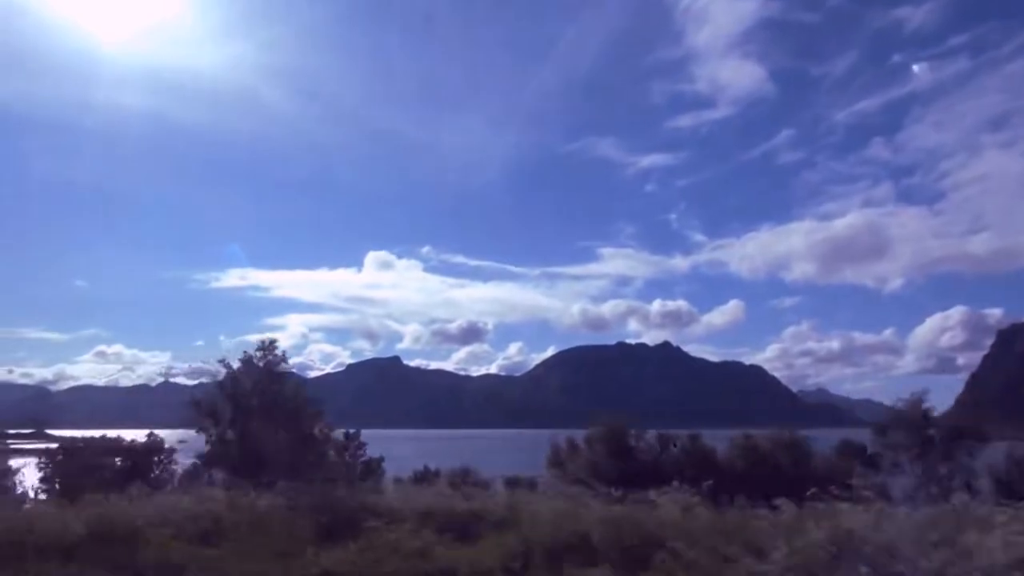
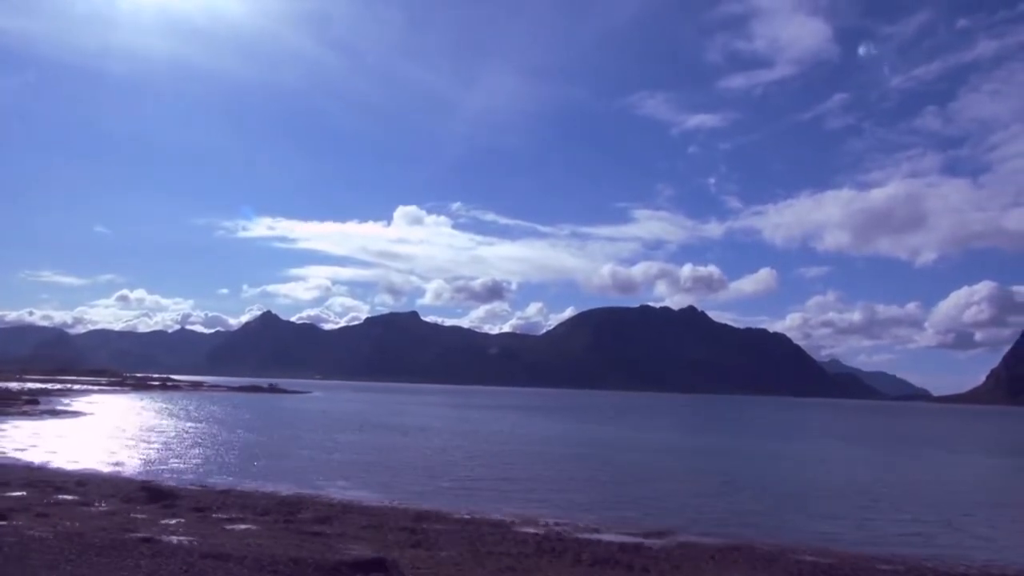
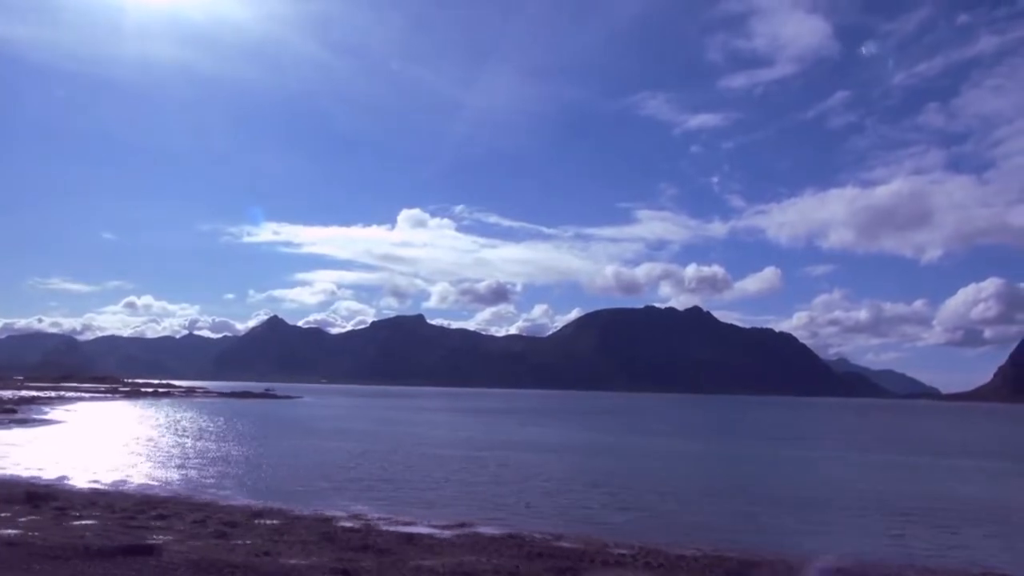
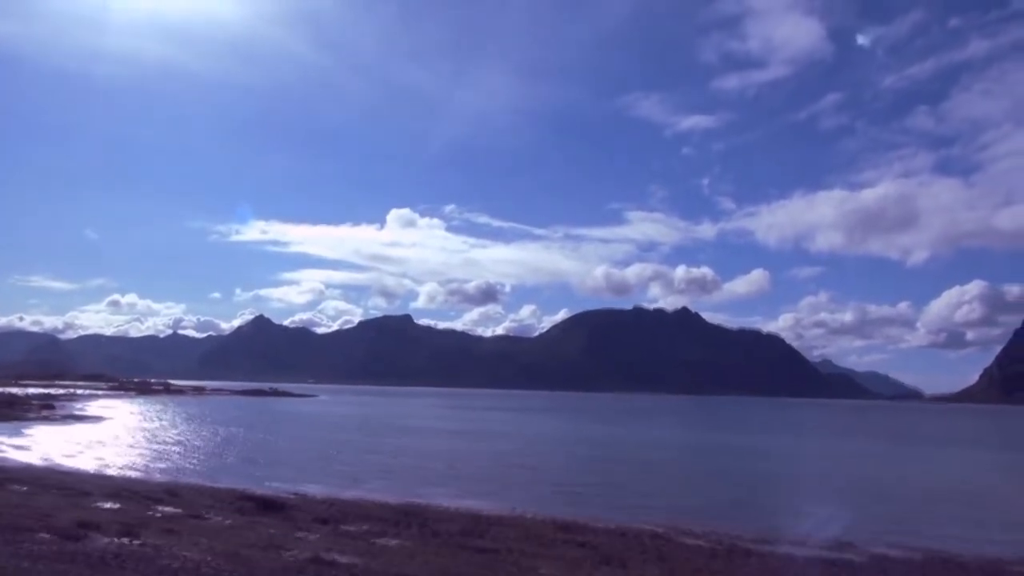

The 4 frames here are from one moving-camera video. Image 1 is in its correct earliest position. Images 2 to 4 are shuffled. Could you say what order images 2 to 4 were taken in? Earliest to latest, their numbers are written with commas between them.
3, 2, 4
